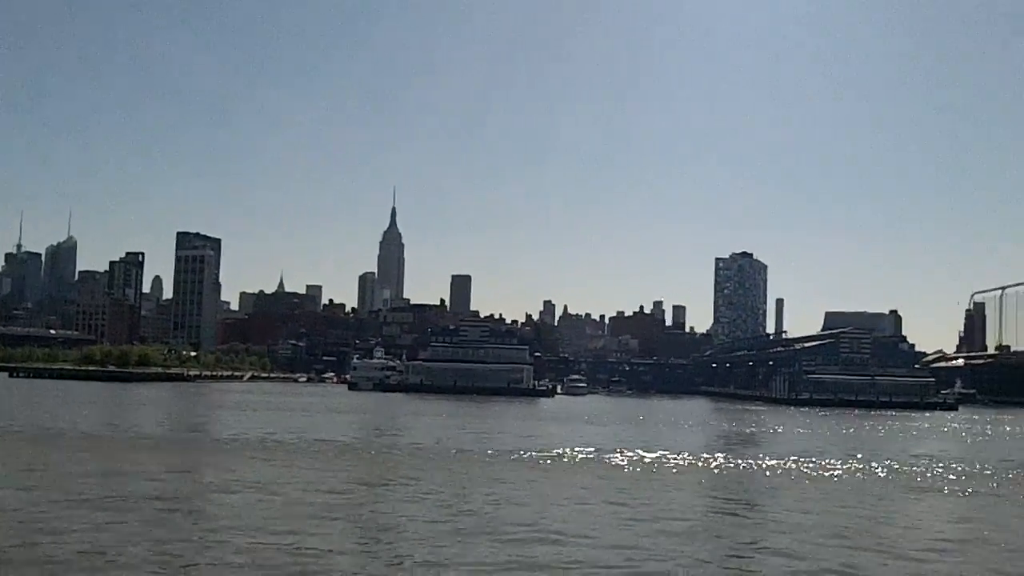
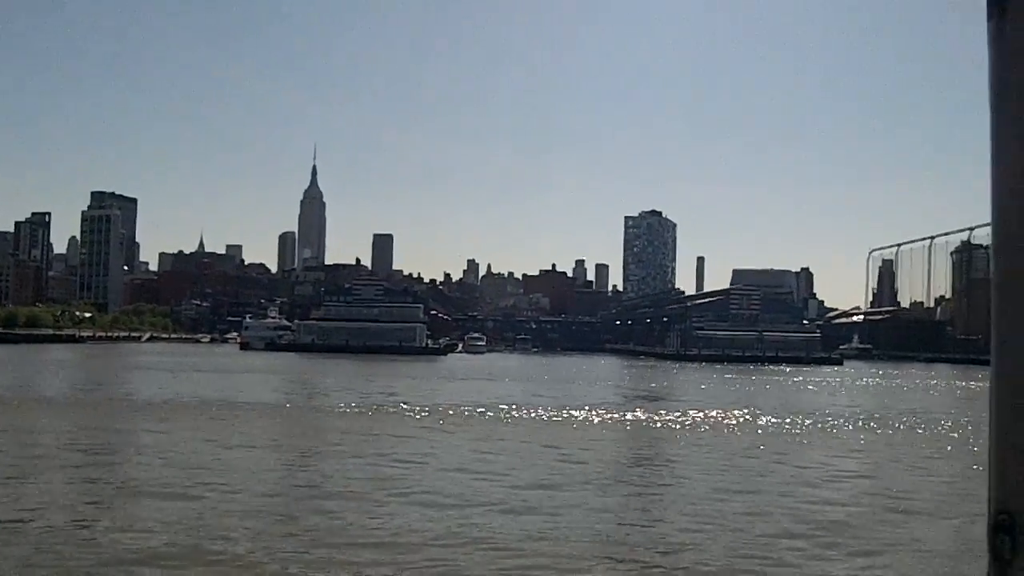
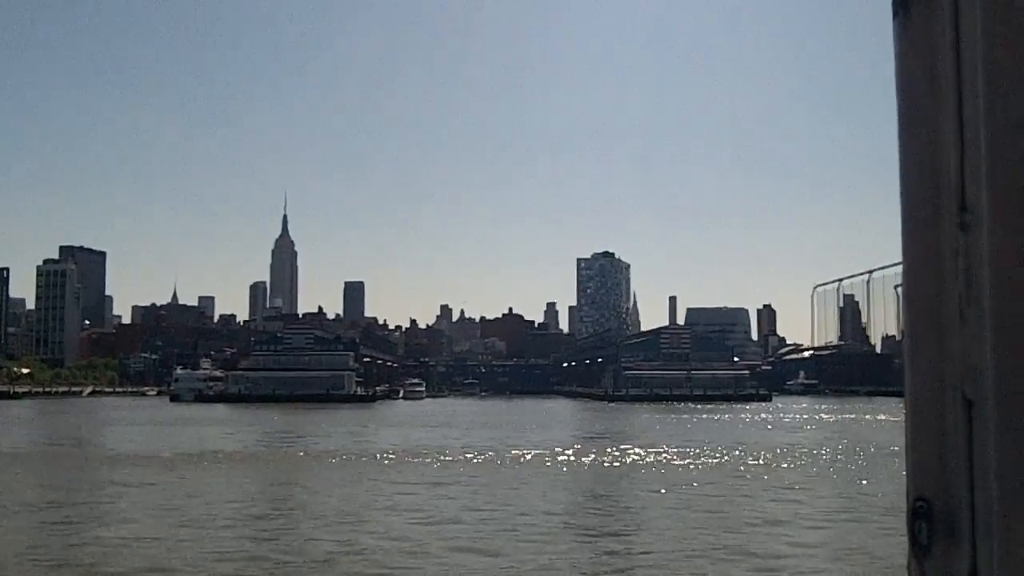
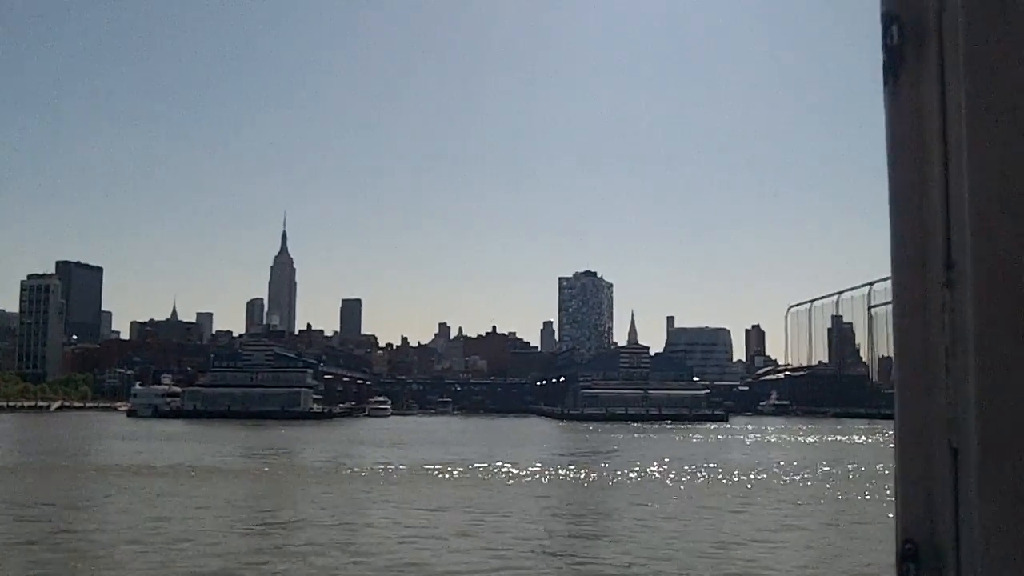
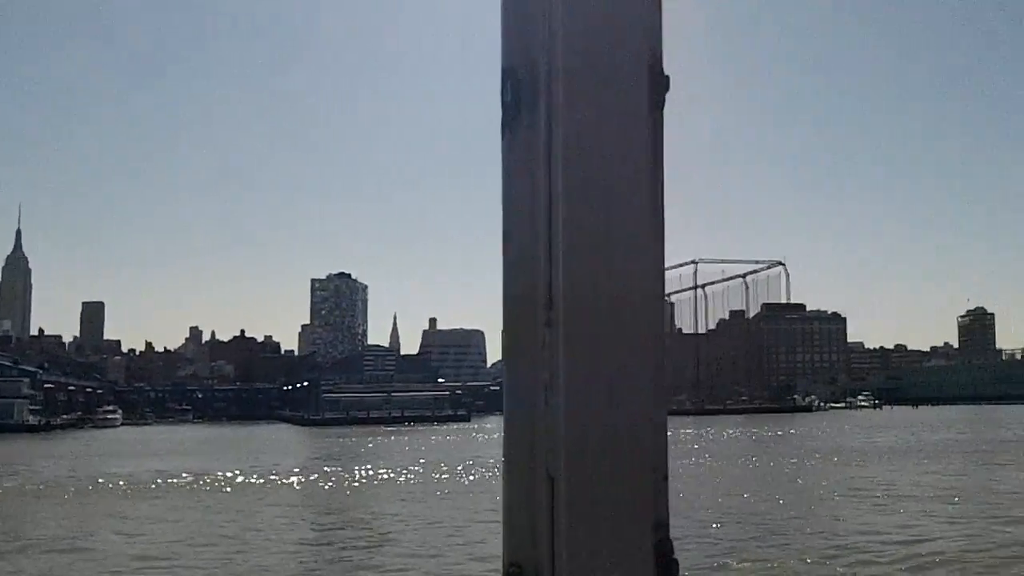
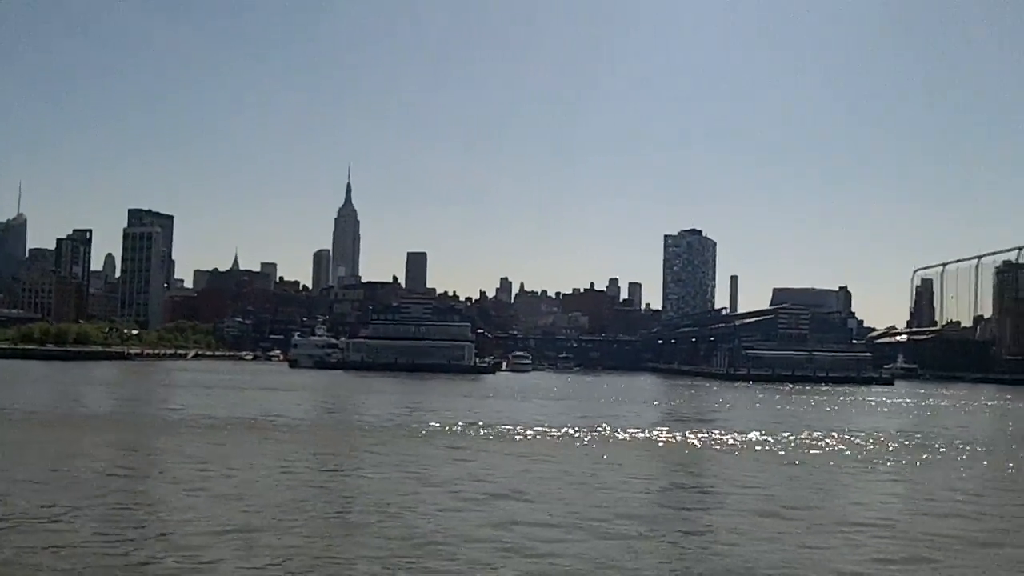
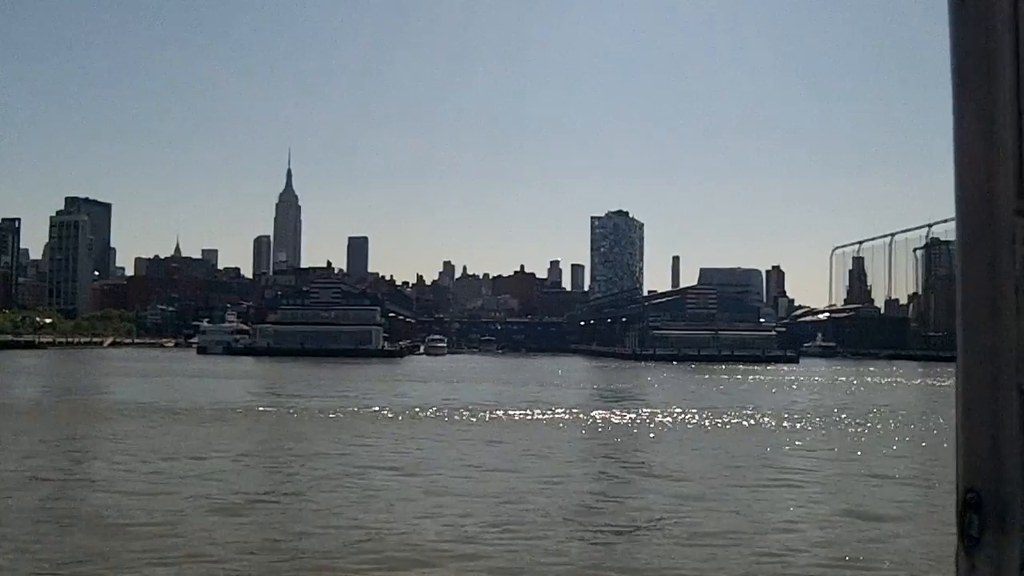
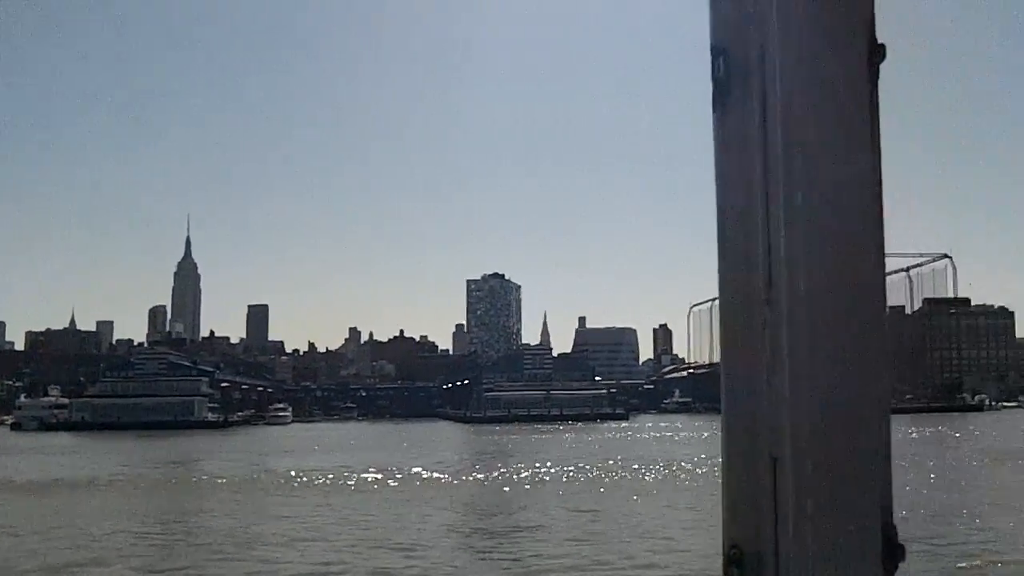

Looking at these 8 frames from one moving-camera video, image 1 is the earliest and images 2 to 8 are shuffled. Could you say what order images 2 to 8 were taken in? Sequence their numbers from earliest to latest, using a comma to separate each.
6, 2, 7, 3, 4, 8, 5
